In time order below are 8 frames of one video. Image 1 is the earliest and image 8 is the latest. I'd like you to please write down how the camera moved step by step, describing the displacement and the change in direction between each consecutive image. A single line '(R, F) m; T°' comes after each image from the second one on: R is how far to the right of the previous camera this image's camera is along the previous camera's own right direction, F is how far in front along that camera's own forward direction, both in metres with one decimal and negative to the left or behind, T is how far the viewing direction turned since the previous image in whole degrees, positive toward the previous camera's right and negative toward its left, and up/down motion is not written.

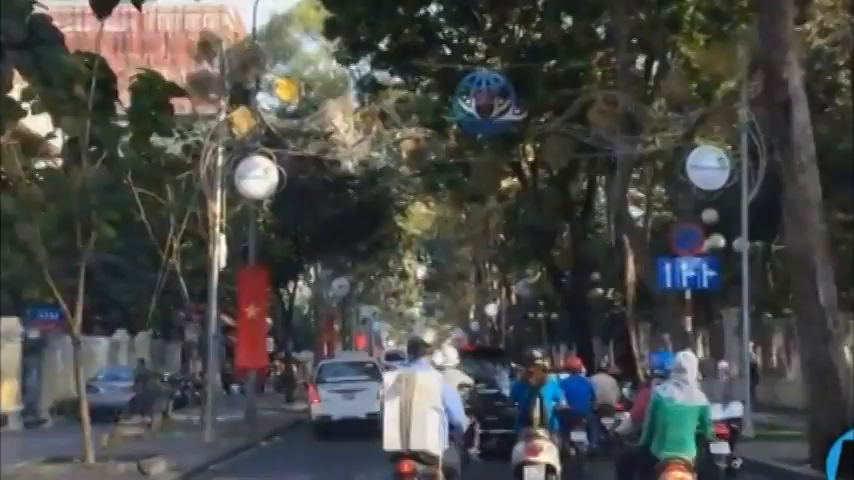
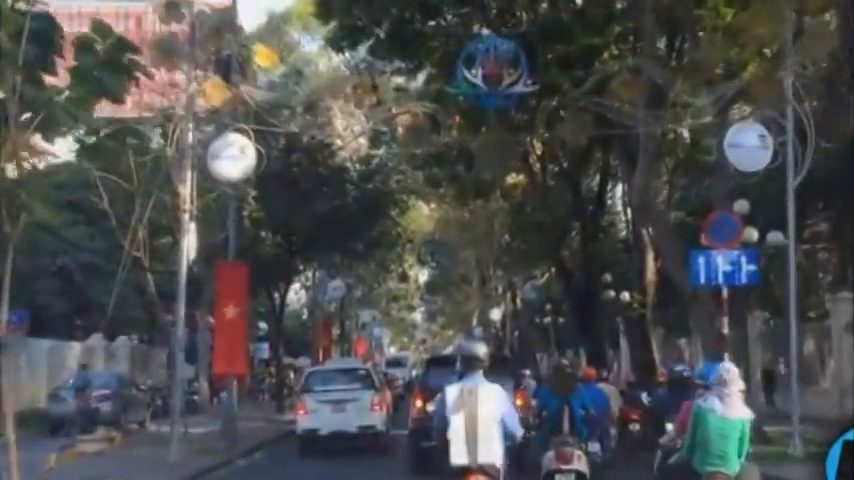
(+0.2, +2.8) m; 0°
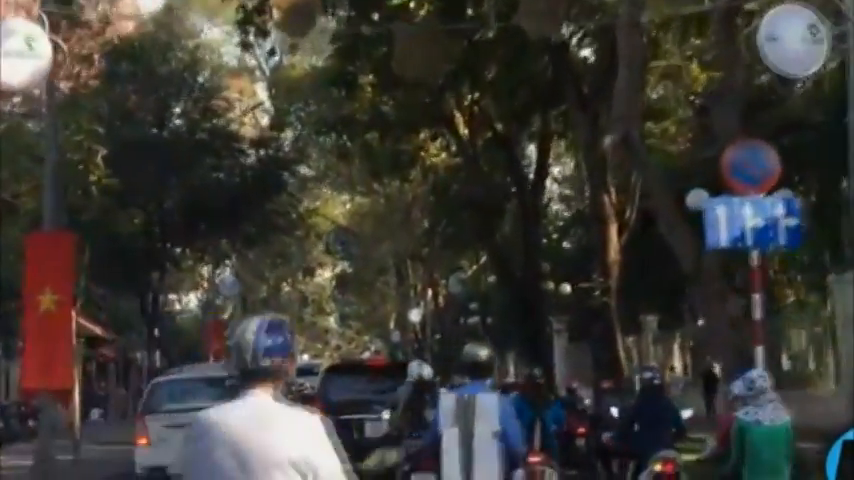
(+0.3, +6.9) m; +4°
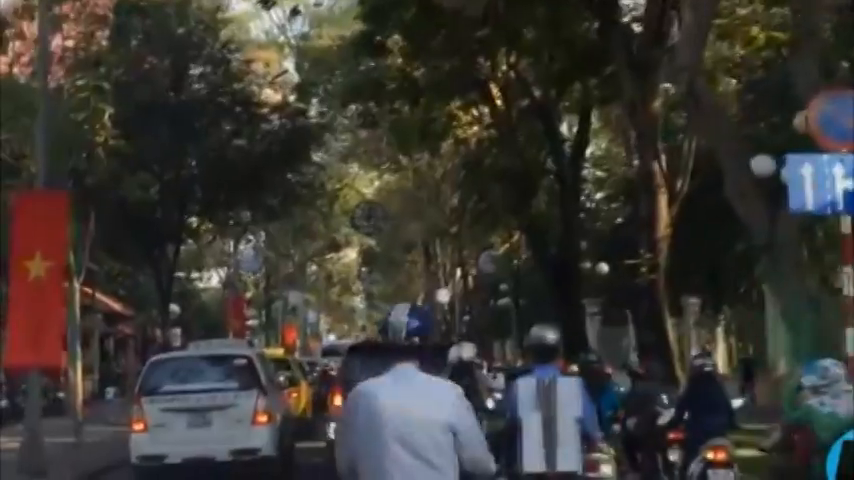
(-0.1, +1.9) m; -1°
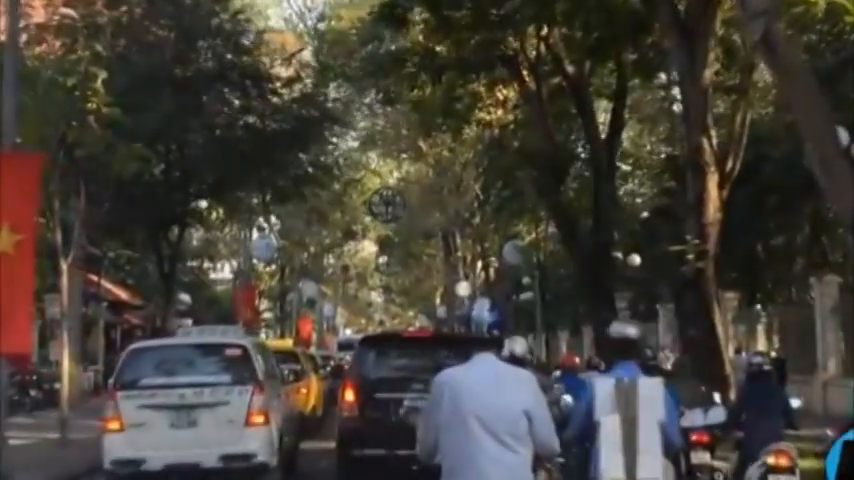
(-0.1, +2.1) m; -1°
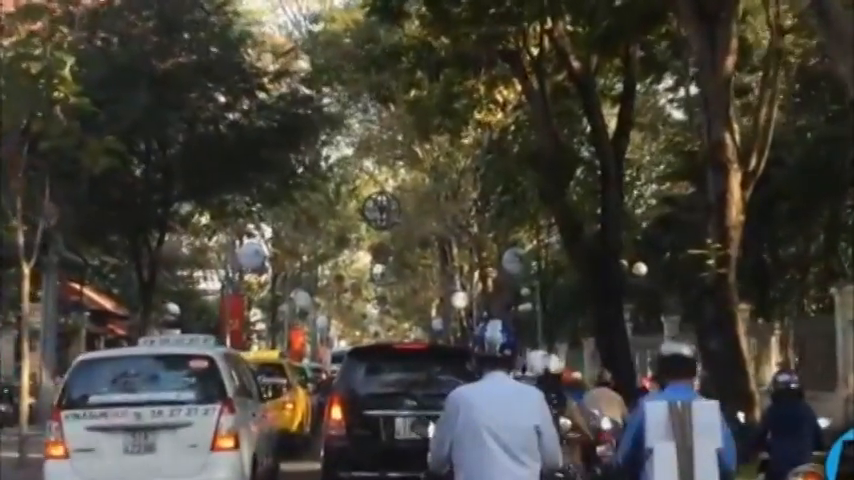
(0.0, +1.7) m; 0°
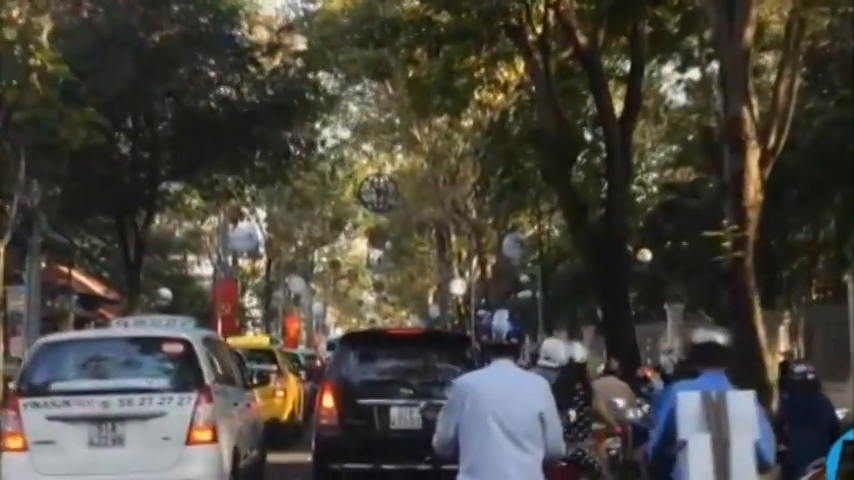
(0.0, +1.1) m; 0°
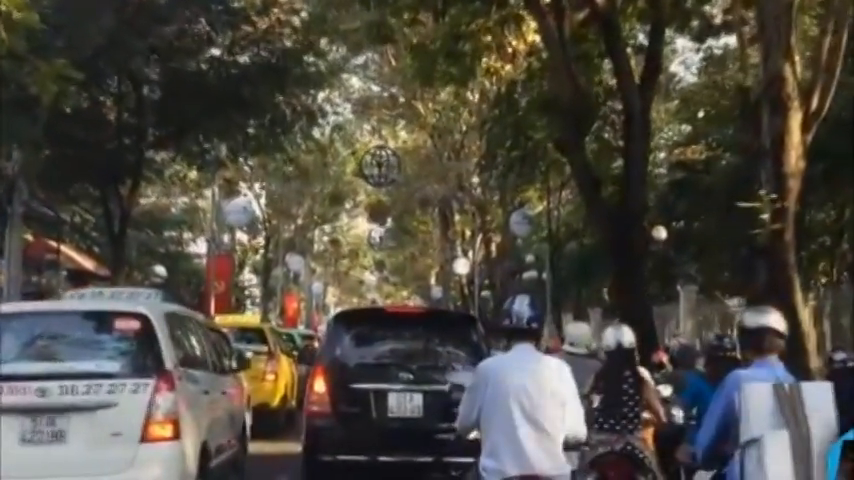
(0.0, +1.7) m; 0°
